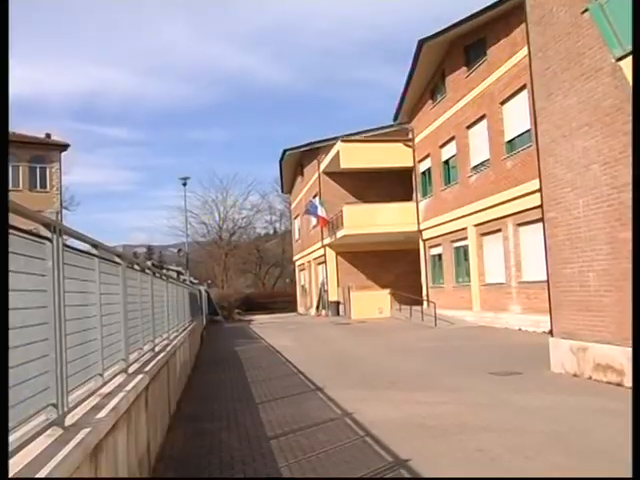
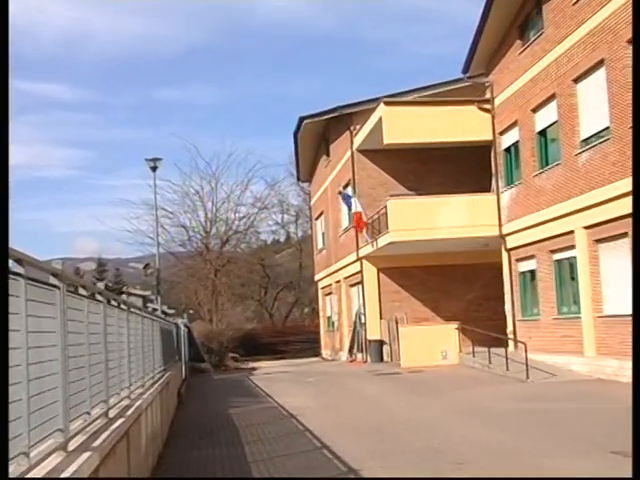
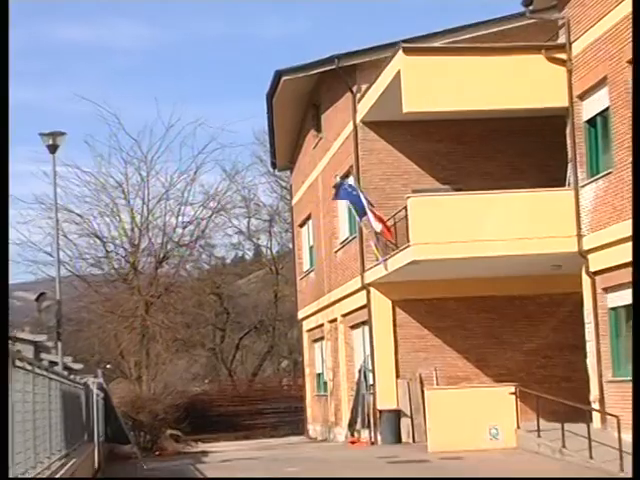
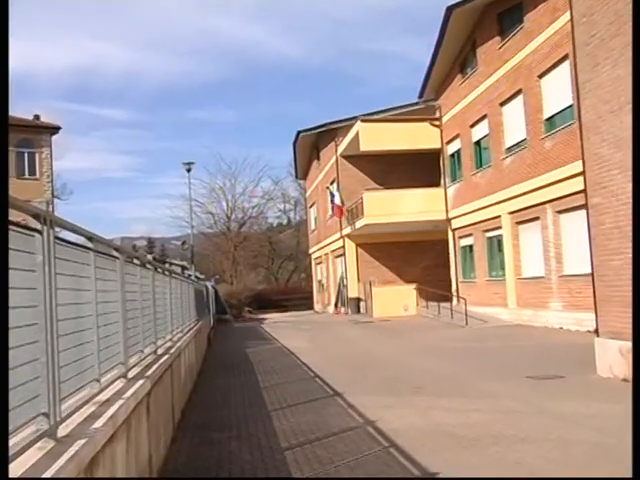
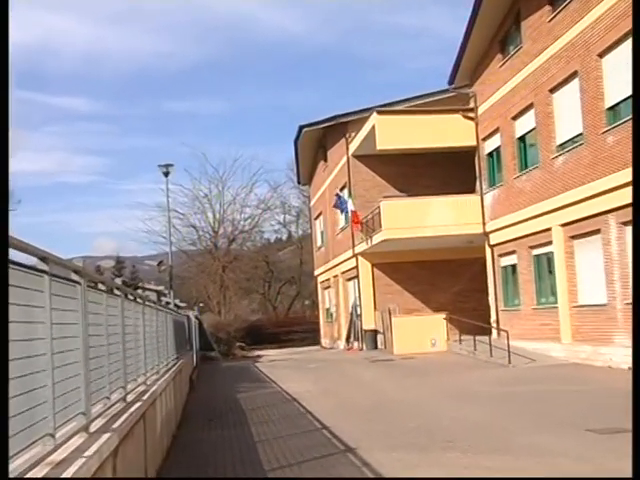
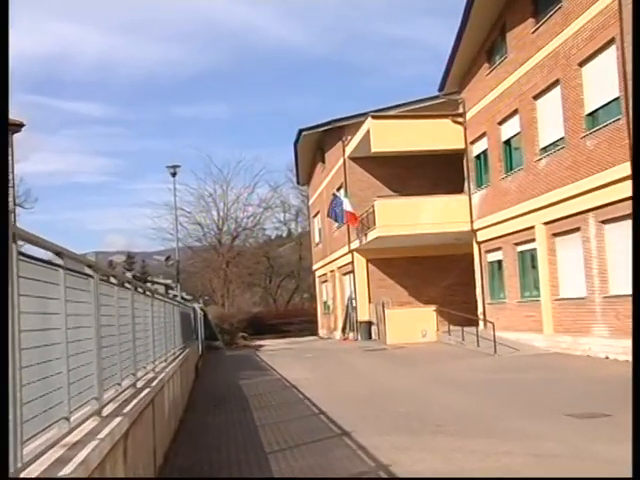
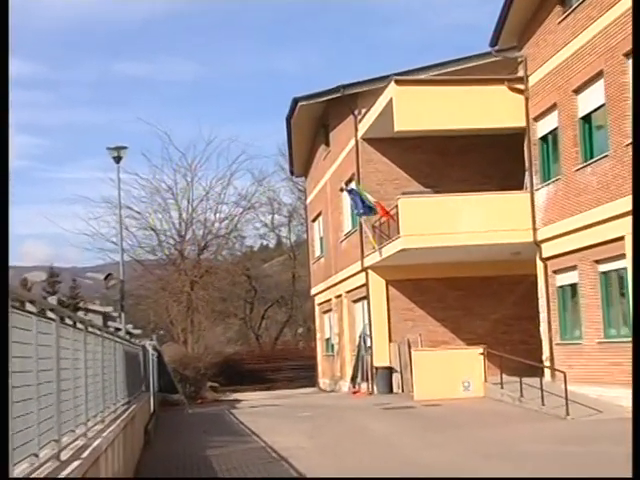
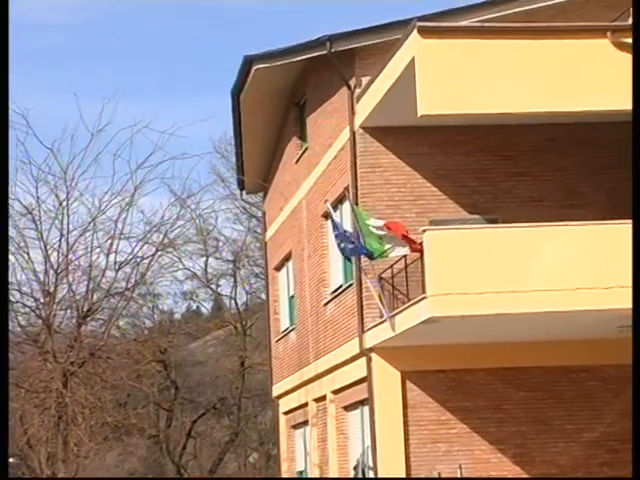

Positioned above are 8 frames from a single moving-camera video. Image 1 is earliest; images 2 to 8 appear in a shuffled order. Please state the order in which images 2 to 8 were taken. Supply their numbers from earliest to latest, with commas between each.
4, 6, 5, 2, 7, 3, 8
